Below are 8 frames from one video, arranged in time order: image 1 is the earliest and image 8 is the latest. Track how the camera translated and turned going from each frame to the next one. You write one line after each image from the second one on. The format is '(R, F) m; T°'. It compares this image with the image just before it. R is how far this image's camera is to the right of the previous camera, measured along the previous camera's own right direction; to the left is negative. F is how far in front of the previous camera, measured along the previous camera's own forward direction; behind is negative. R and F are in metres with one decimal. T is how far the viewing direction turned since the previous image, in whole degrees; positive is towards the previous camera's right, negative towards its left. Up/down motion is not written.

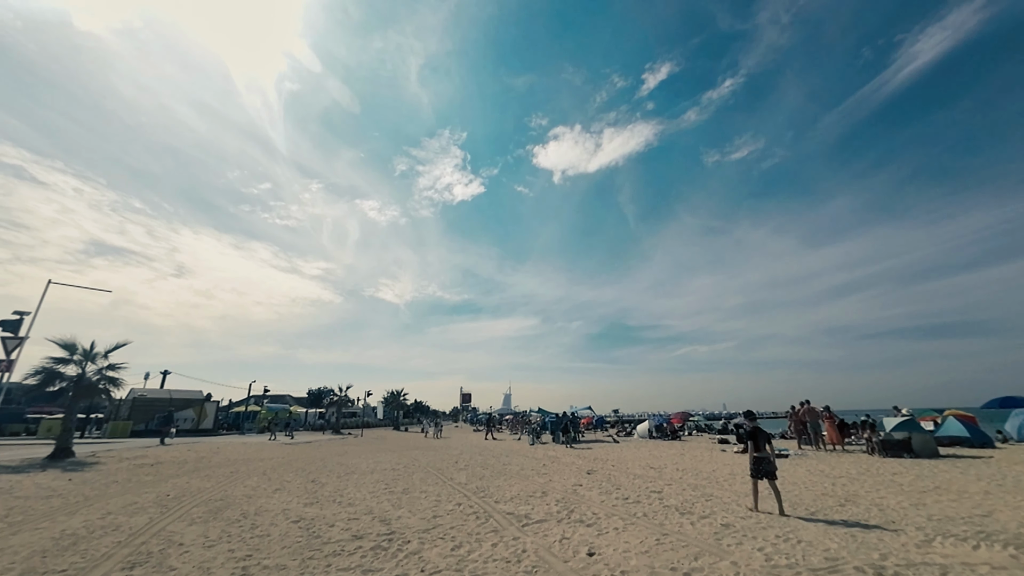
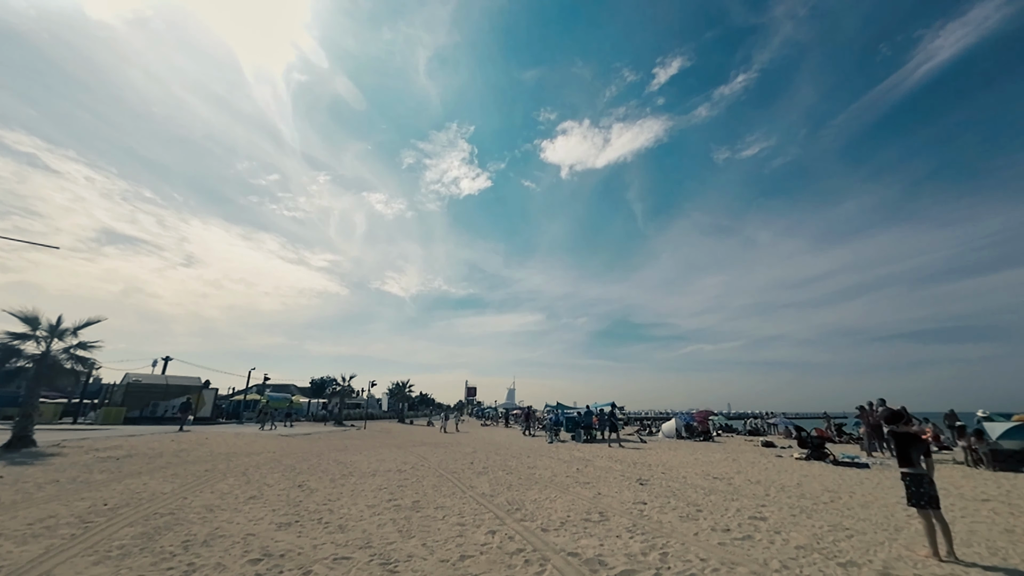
(-0.9, +2.7) m; -1°
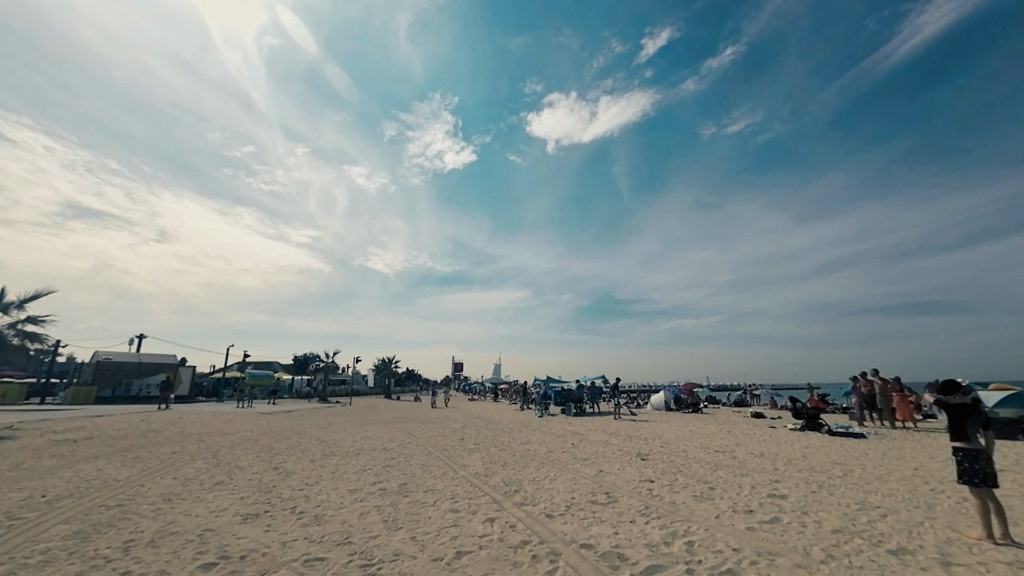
(-0.2, +1.0) m; +2°
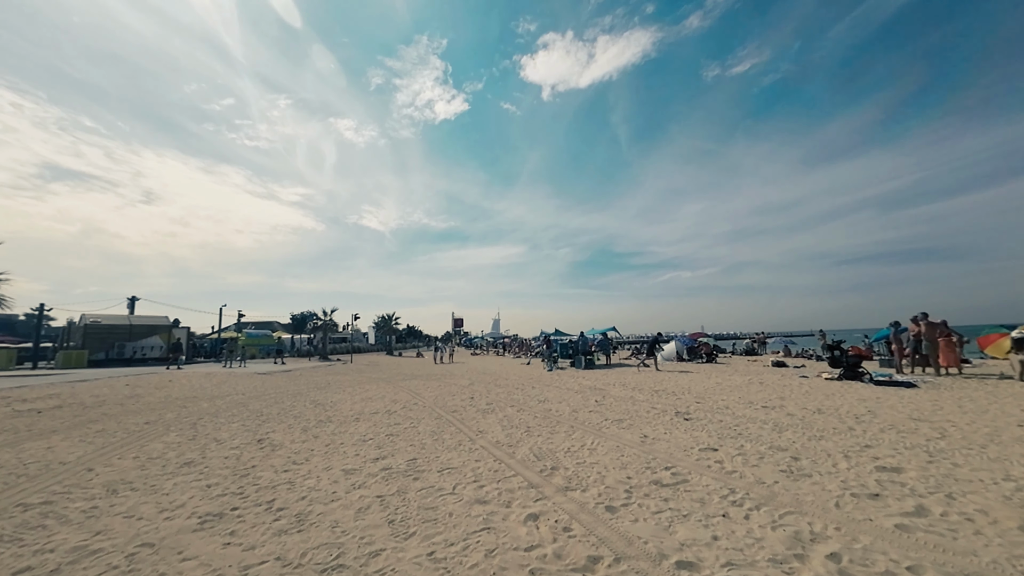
(-0.5, +1.8) m; 0°
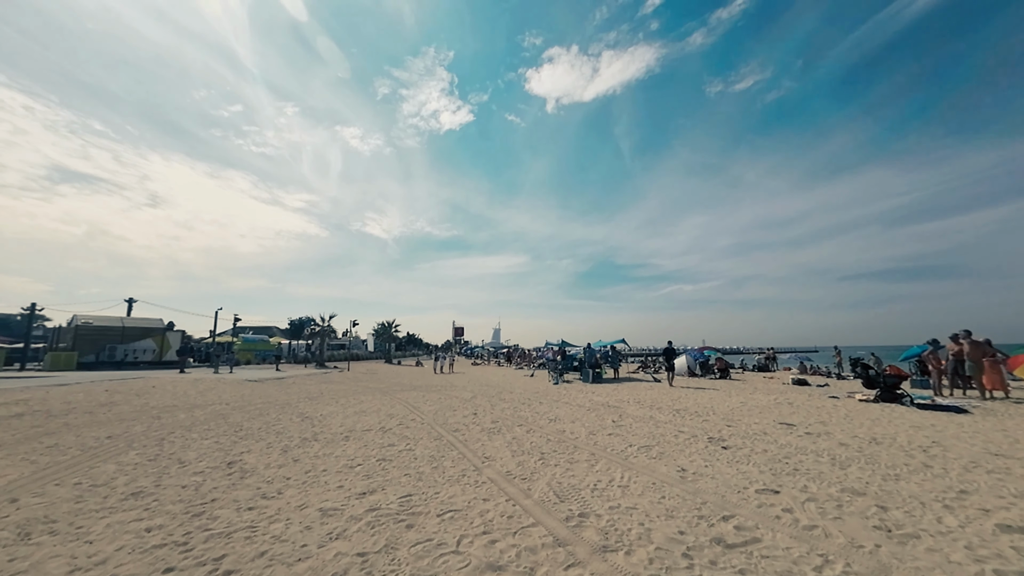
(-0.3, +1.1) m; 0°
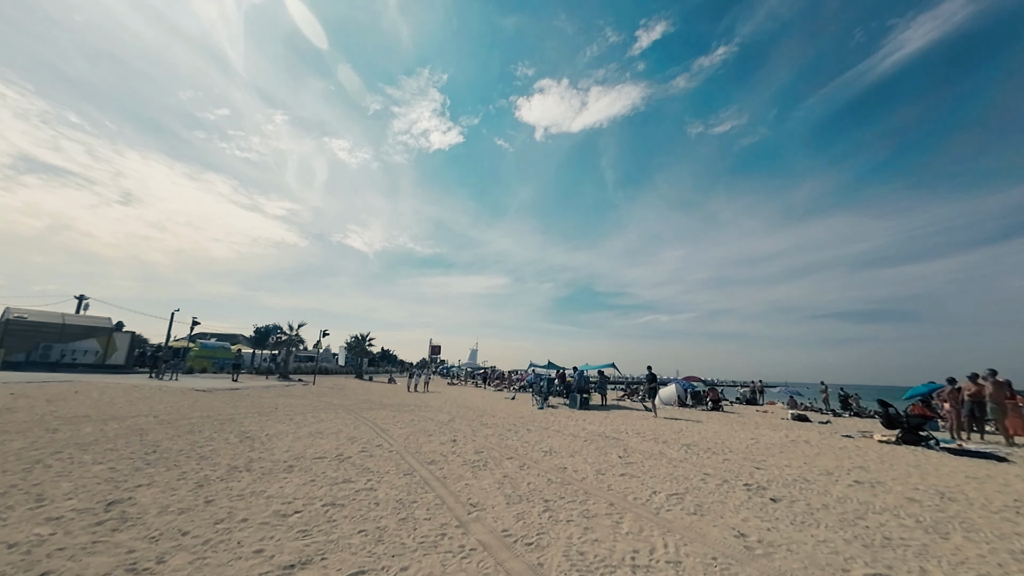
(-0.4, +1.7) m; +3°
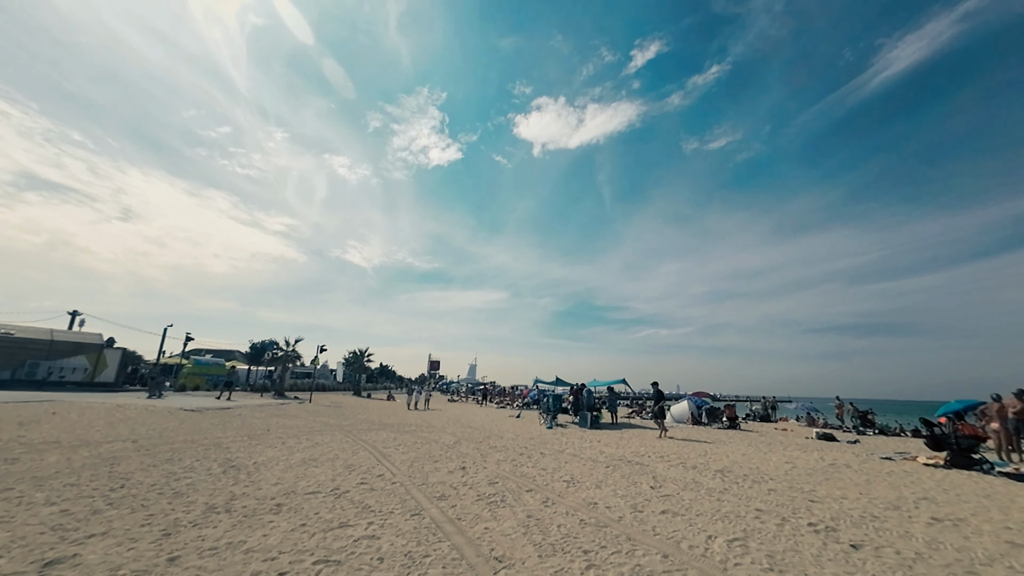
(-0.4, +0.9) m; 0°
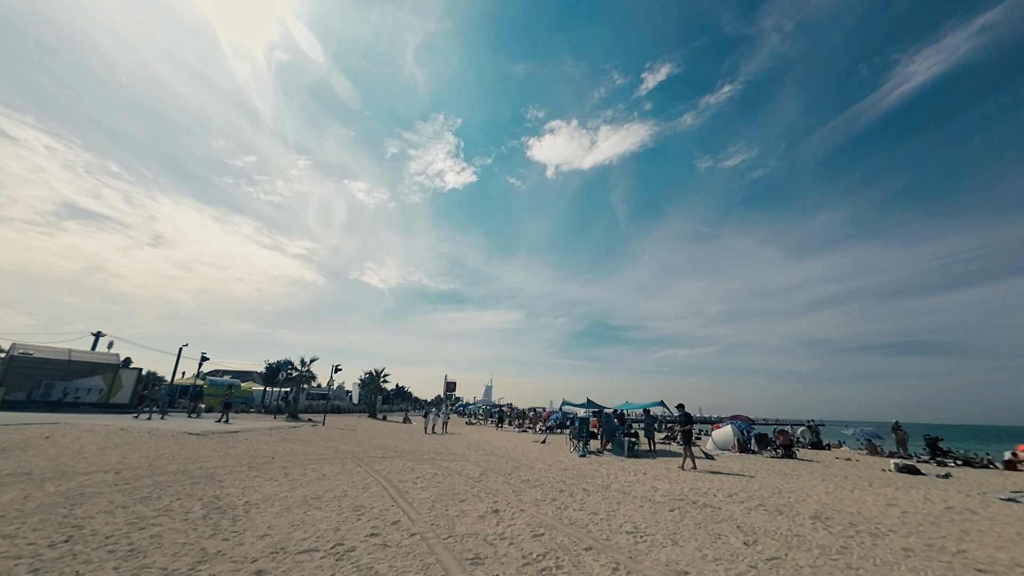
(-0.5, +1.6) m; -2°
